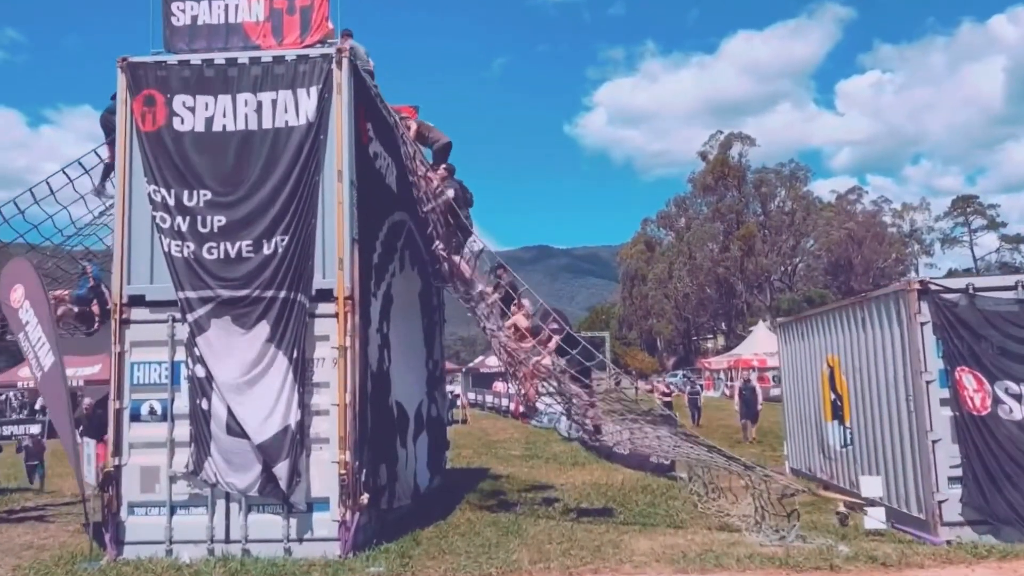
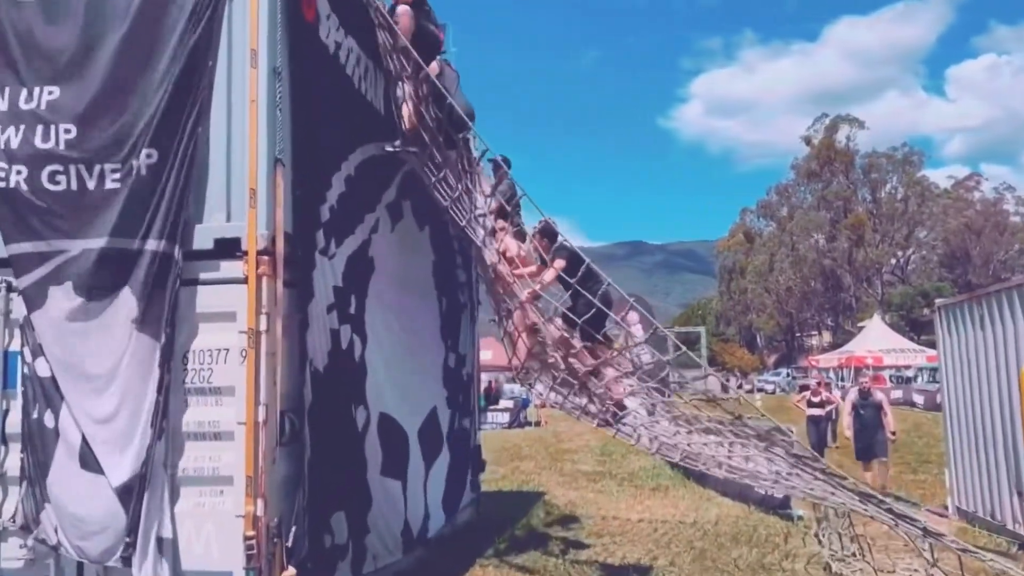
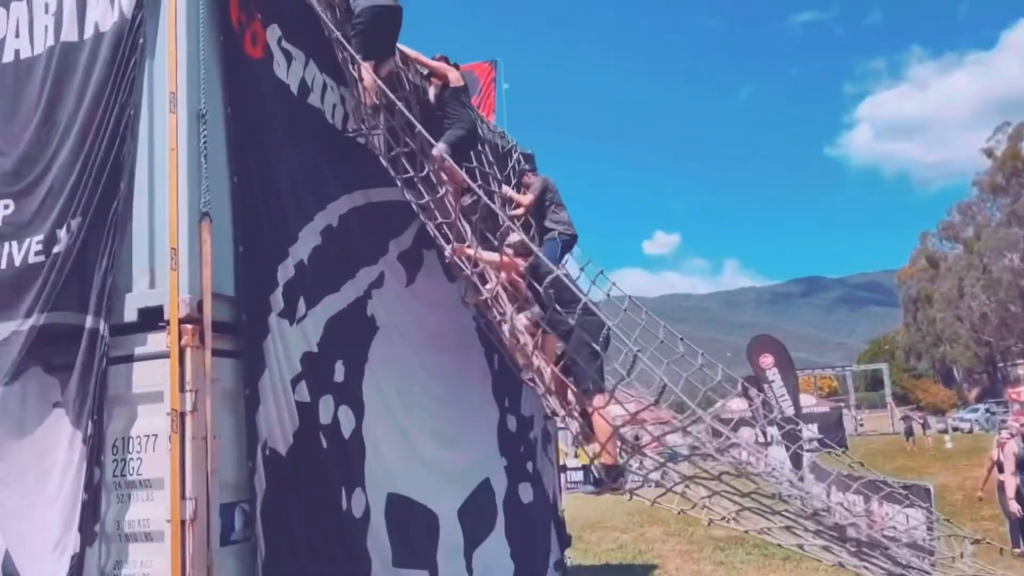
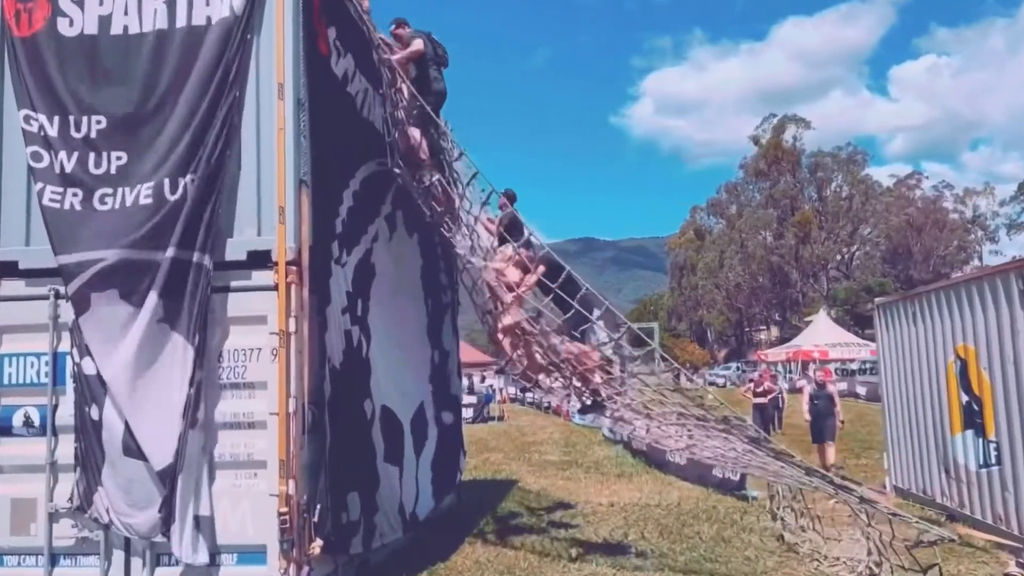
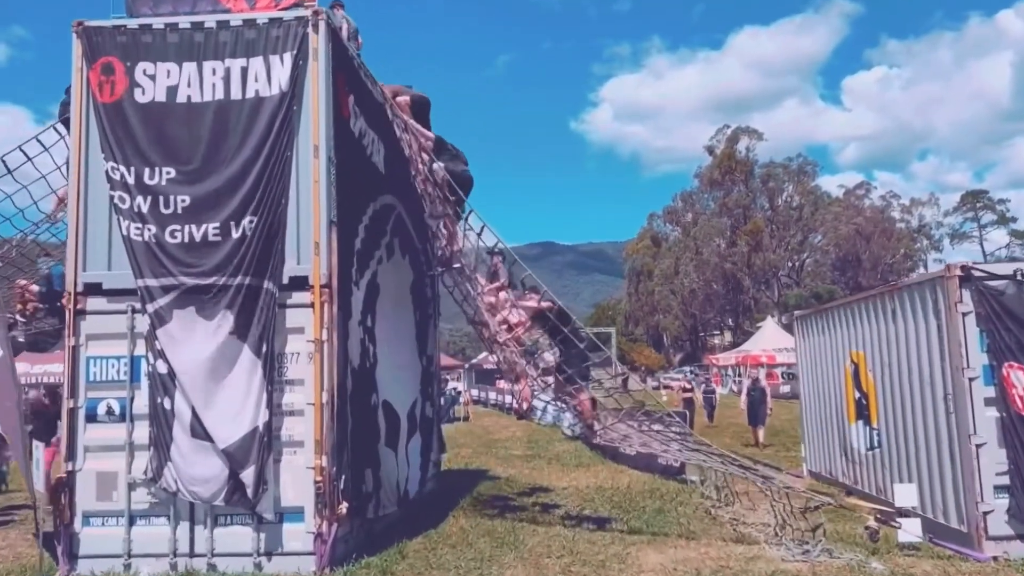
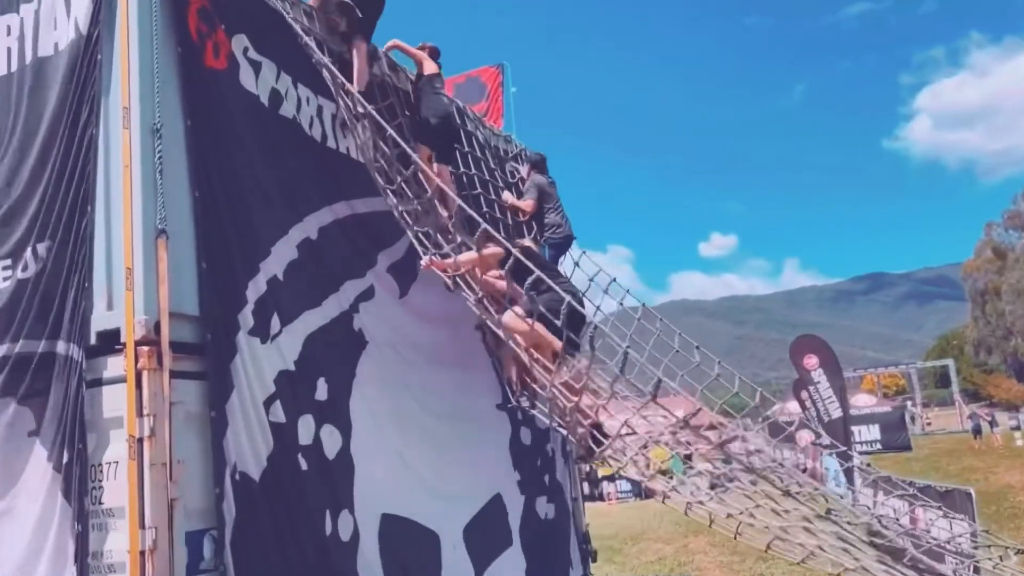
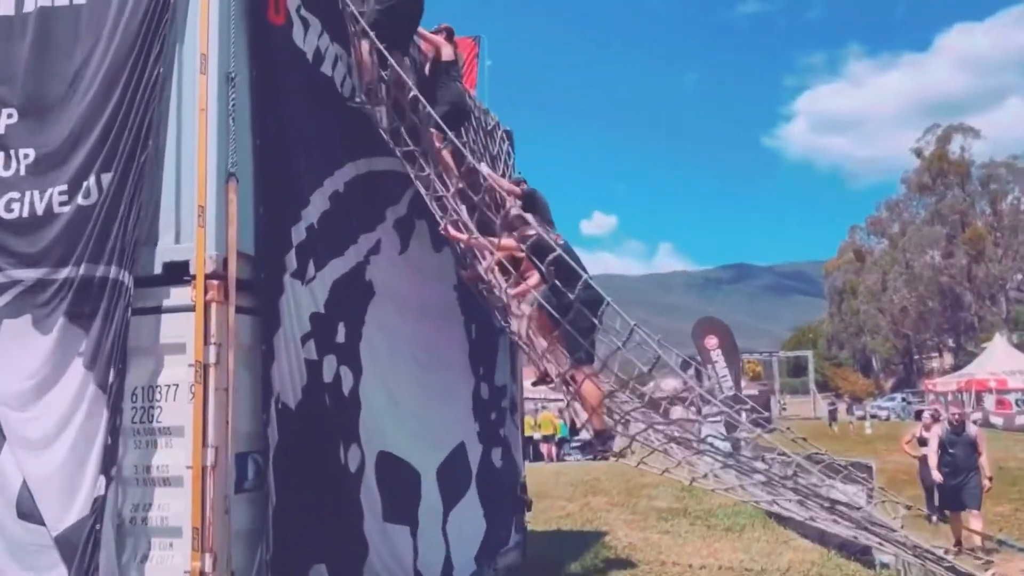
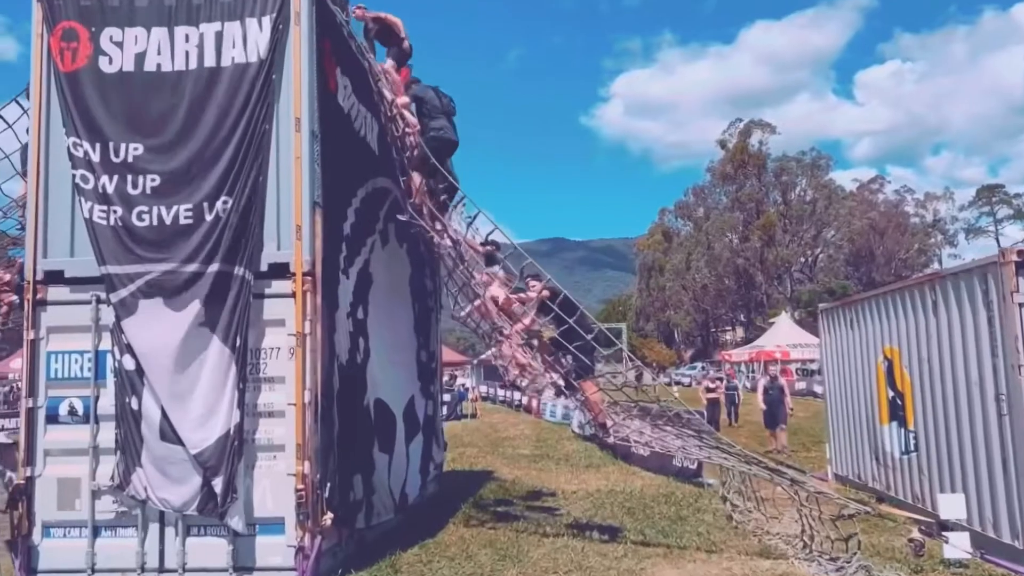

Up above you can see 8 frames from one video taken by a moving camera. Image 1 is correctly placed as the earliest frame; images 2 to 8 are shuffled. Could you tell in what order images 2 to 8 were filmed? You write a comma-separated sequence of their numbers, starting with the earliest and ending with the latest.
5, 8, 4, 2, 7, 3, 6
